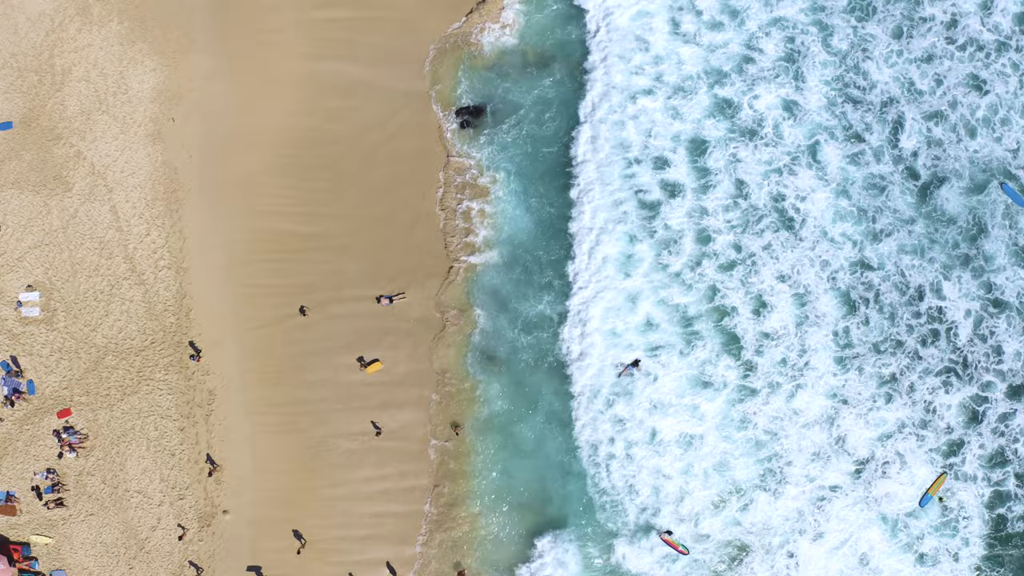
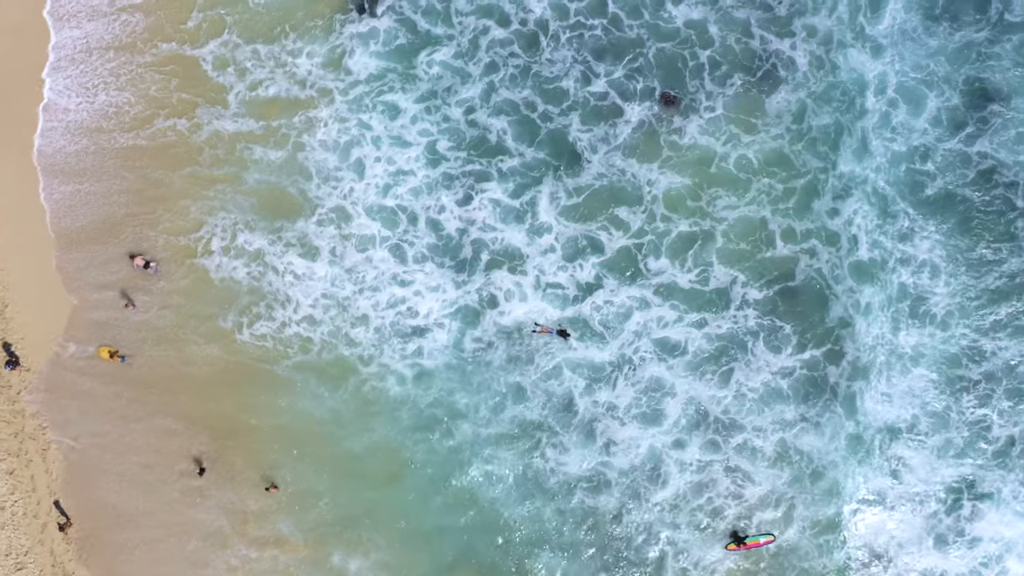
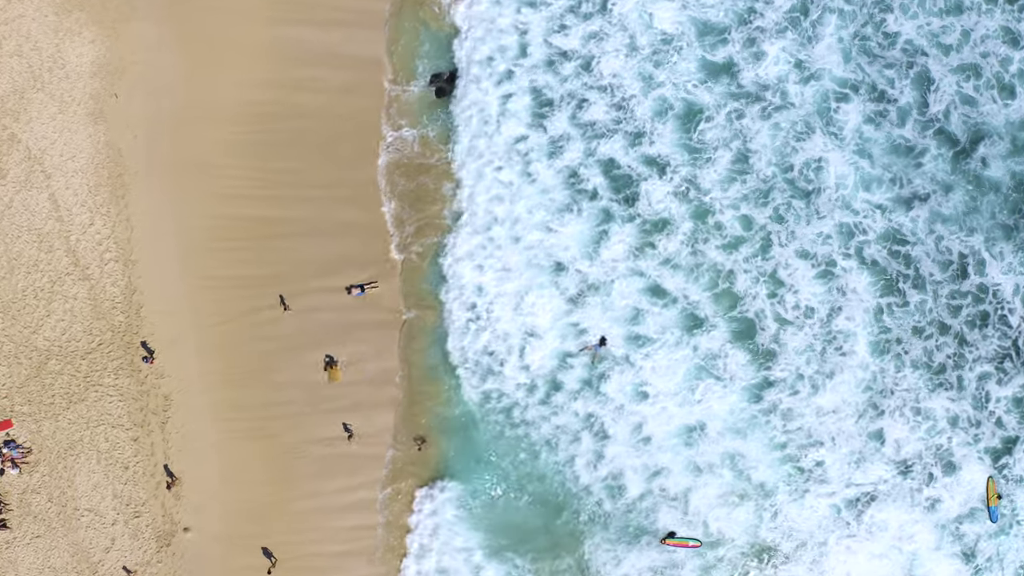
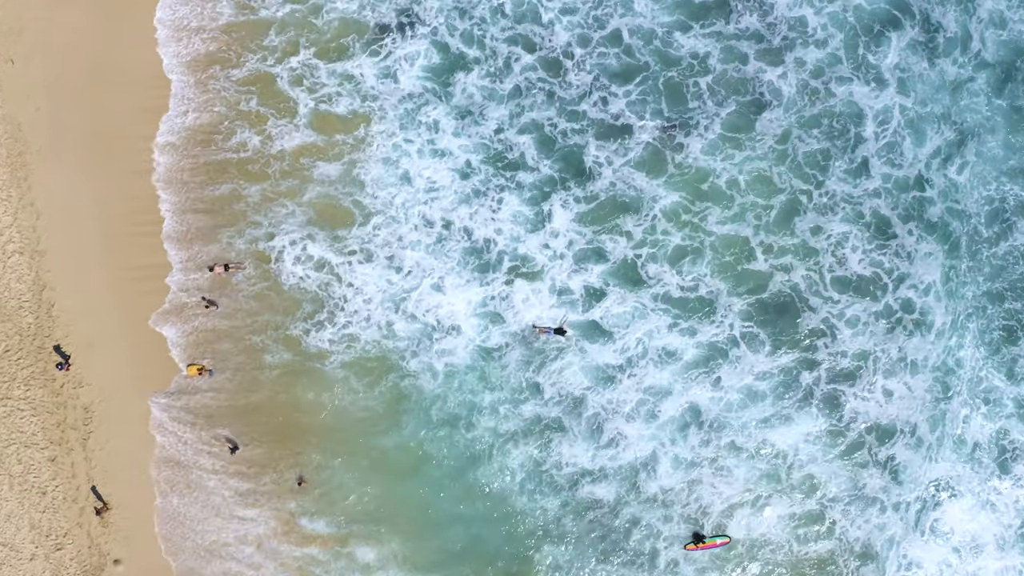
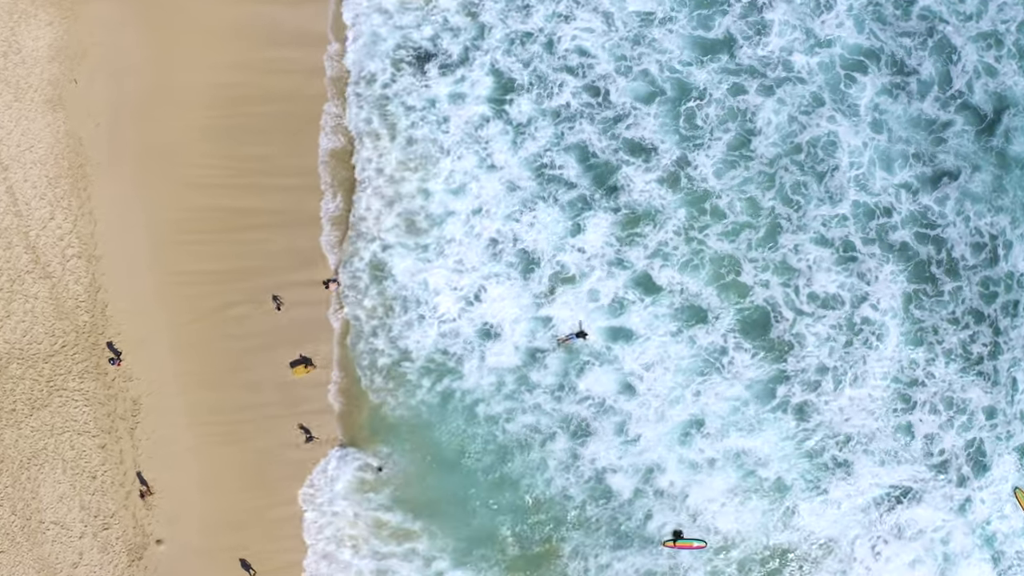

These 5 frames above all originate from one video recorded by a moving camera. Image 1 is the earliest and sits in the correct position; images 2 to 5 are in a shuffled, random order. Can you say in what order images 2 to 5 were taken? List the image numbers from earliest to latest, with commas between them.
3, 5, 4, 2
